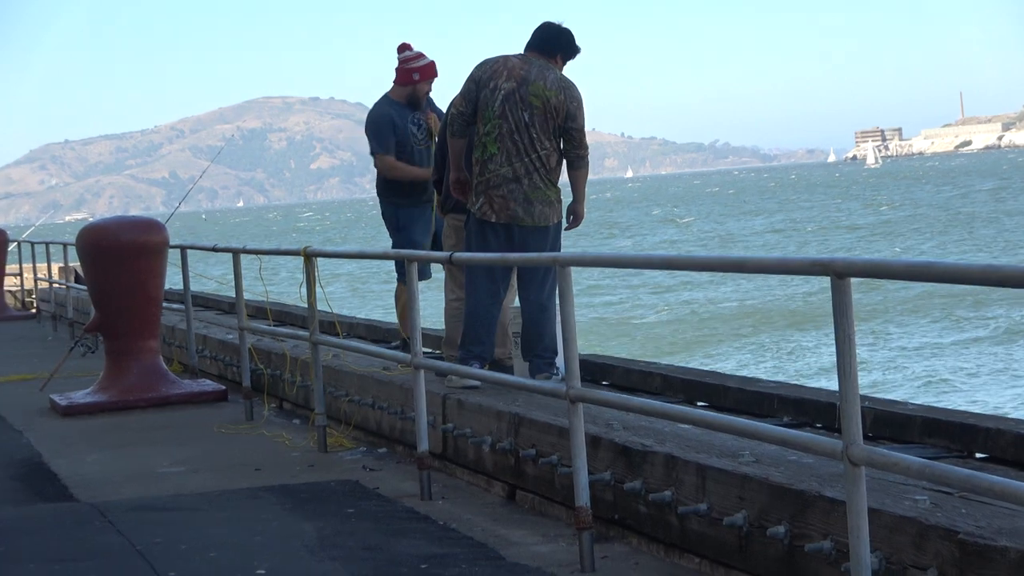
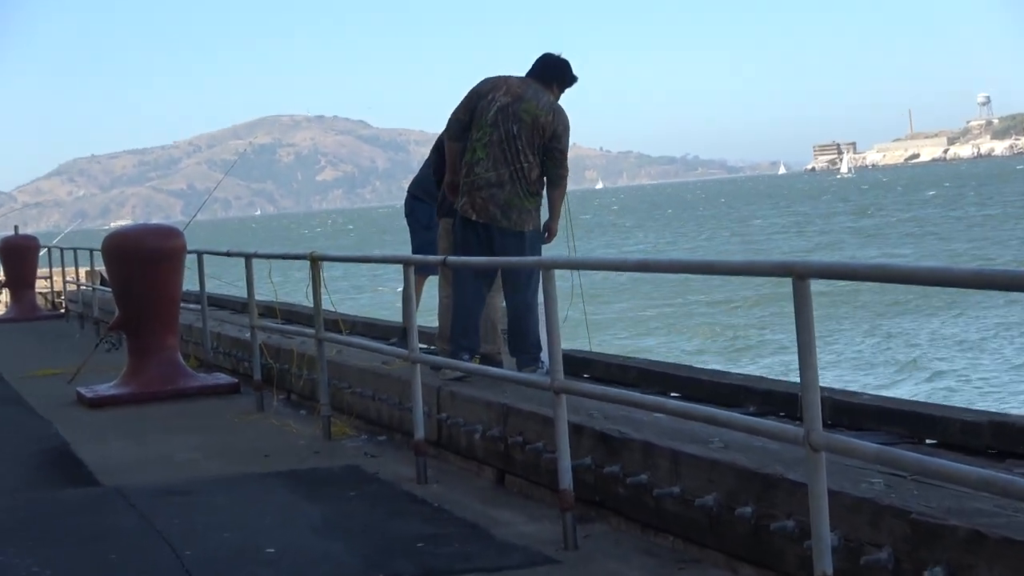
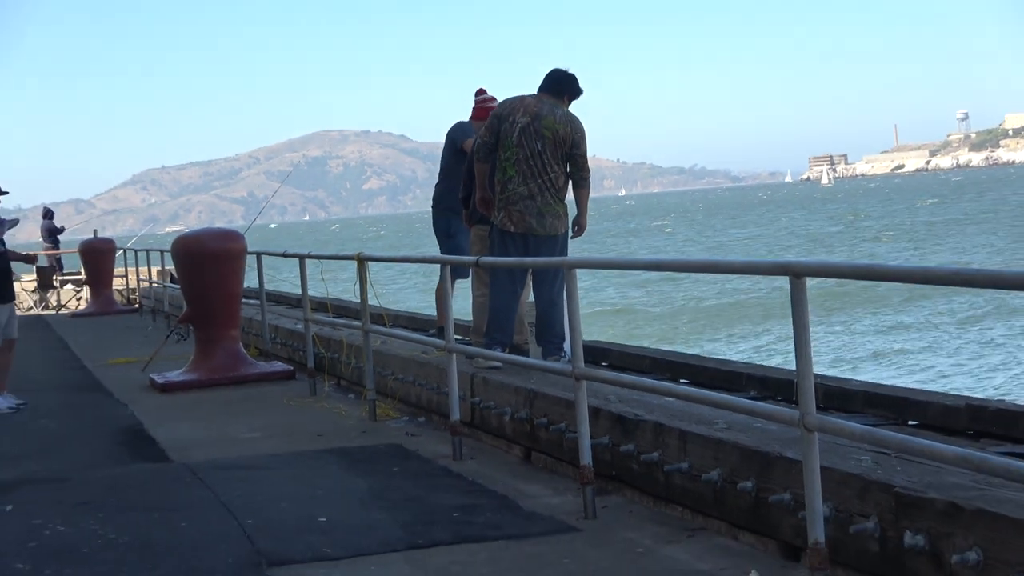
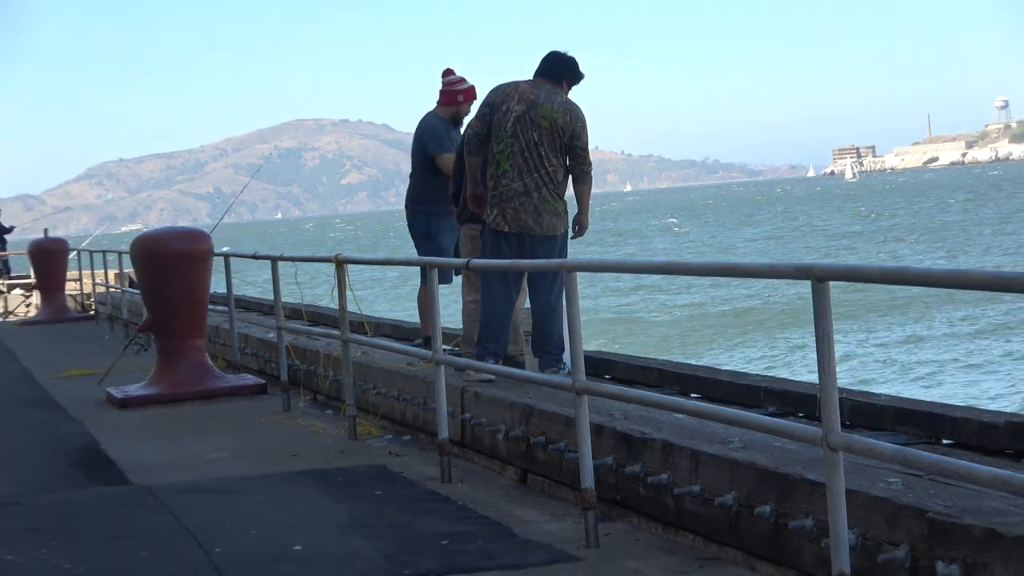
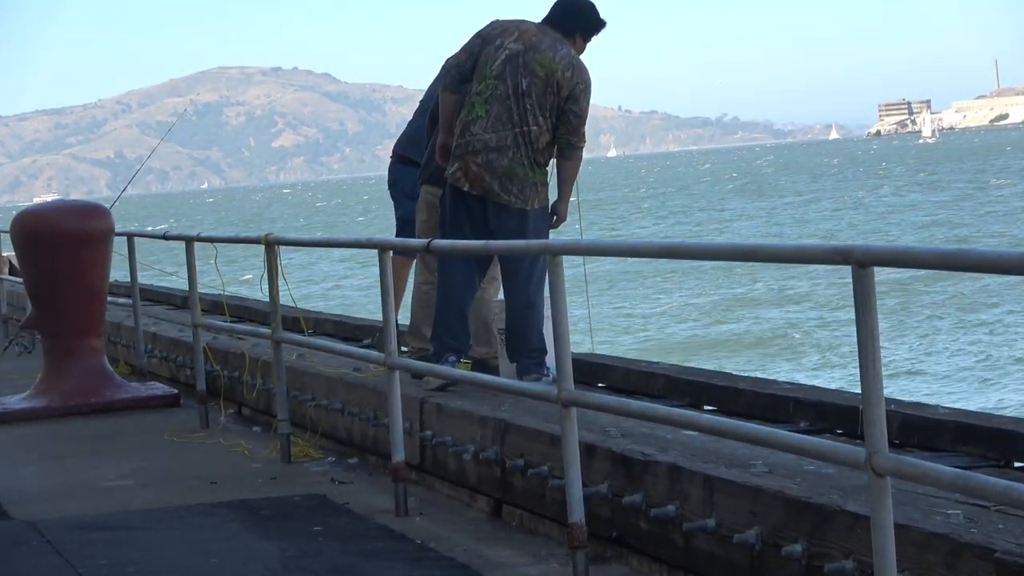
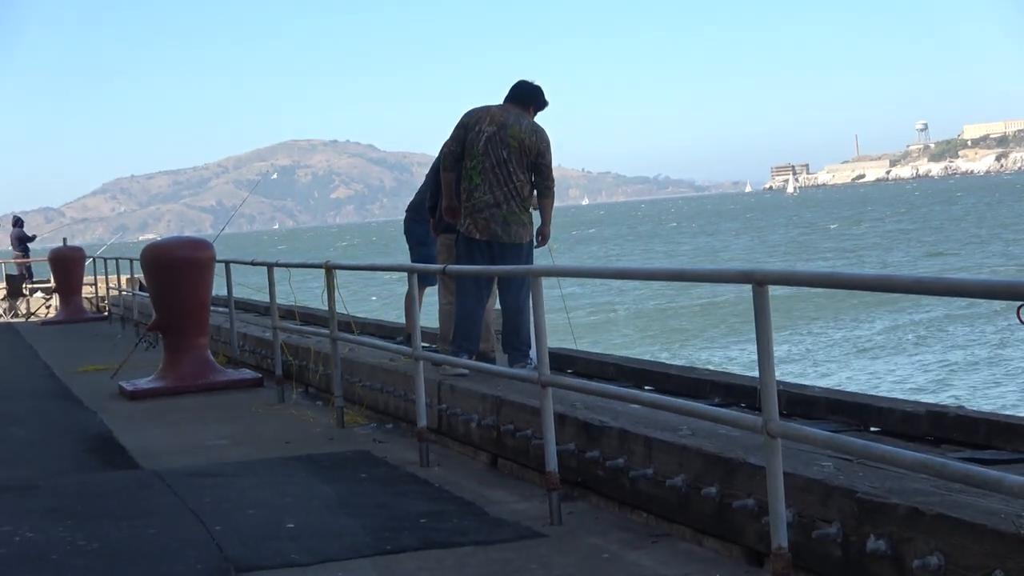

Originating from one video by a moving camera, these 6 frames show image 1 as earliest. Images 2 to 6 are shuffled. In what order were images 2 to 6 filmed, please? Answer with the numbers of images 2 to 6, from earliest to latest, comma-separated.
4, 3, 6, 2, 5
